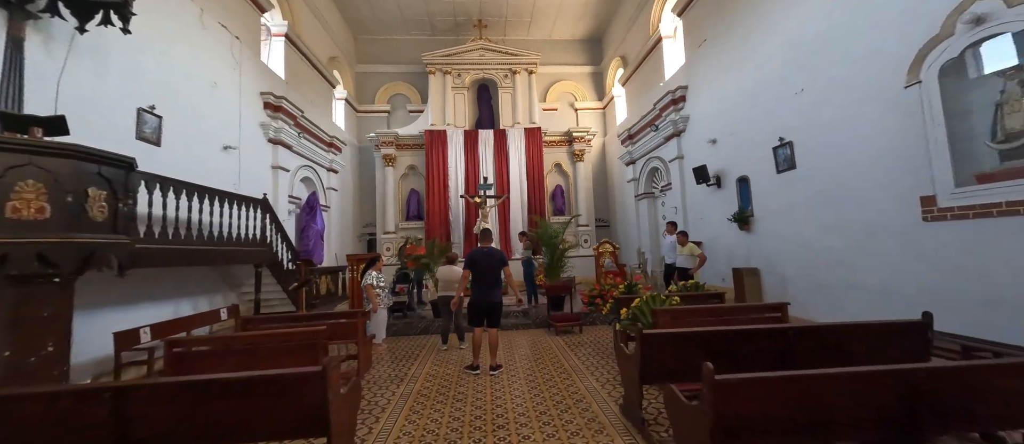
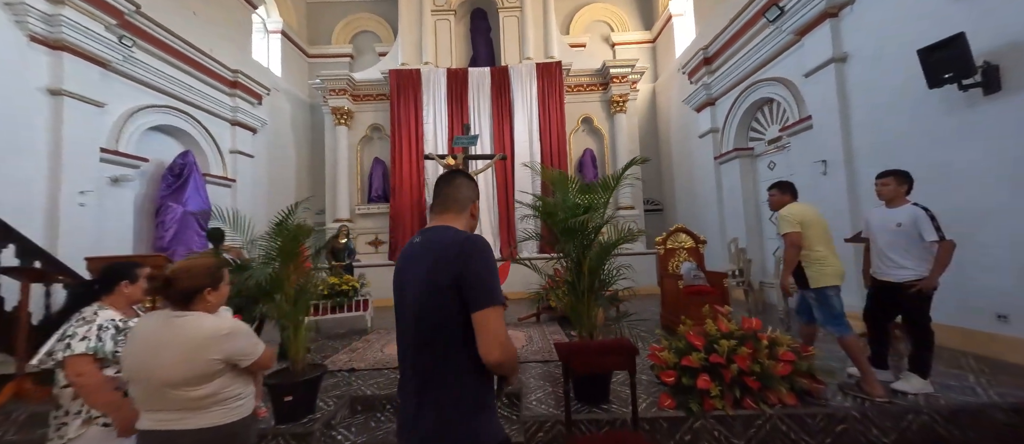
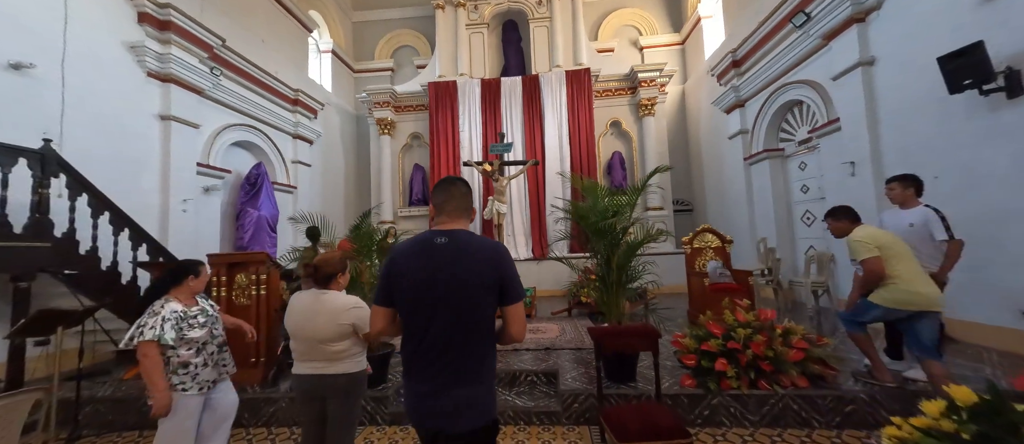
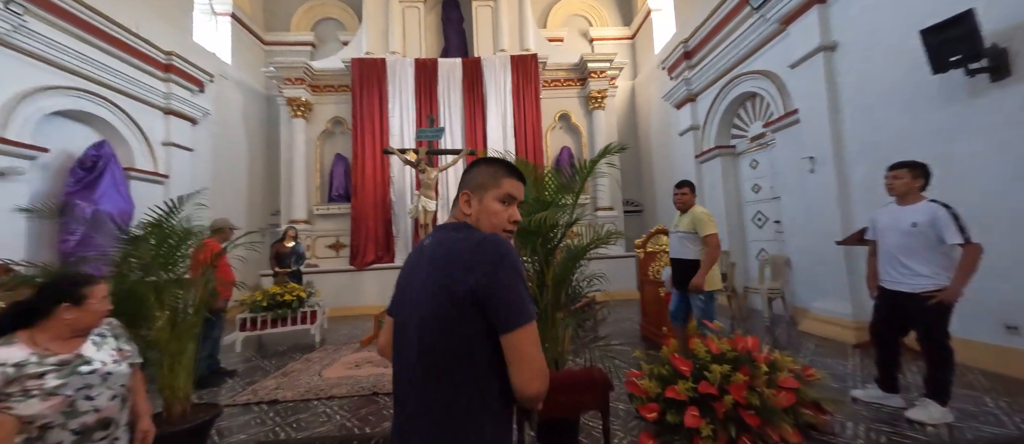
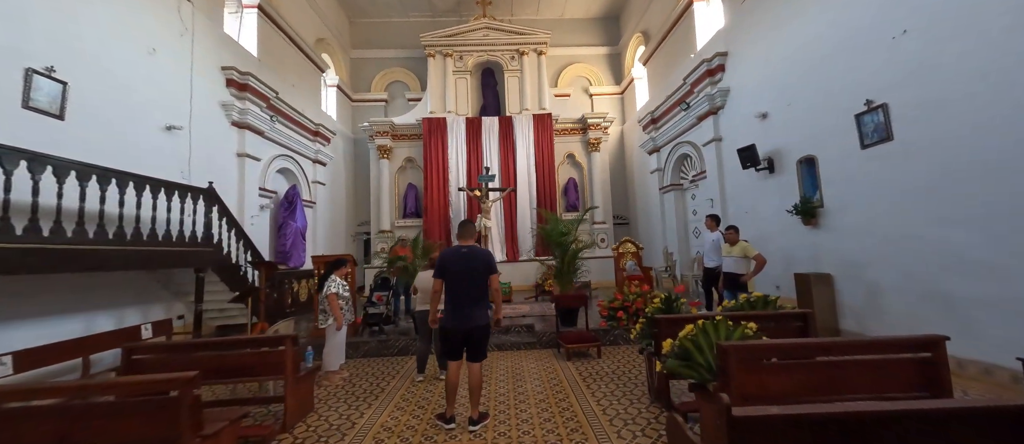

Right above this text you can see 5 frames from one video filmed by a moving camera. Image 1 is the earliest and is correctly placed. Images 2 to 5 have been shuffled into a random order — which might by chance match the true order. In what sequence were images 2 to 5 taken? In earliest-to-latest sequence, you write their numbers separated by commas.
5, 3, 2, 4
